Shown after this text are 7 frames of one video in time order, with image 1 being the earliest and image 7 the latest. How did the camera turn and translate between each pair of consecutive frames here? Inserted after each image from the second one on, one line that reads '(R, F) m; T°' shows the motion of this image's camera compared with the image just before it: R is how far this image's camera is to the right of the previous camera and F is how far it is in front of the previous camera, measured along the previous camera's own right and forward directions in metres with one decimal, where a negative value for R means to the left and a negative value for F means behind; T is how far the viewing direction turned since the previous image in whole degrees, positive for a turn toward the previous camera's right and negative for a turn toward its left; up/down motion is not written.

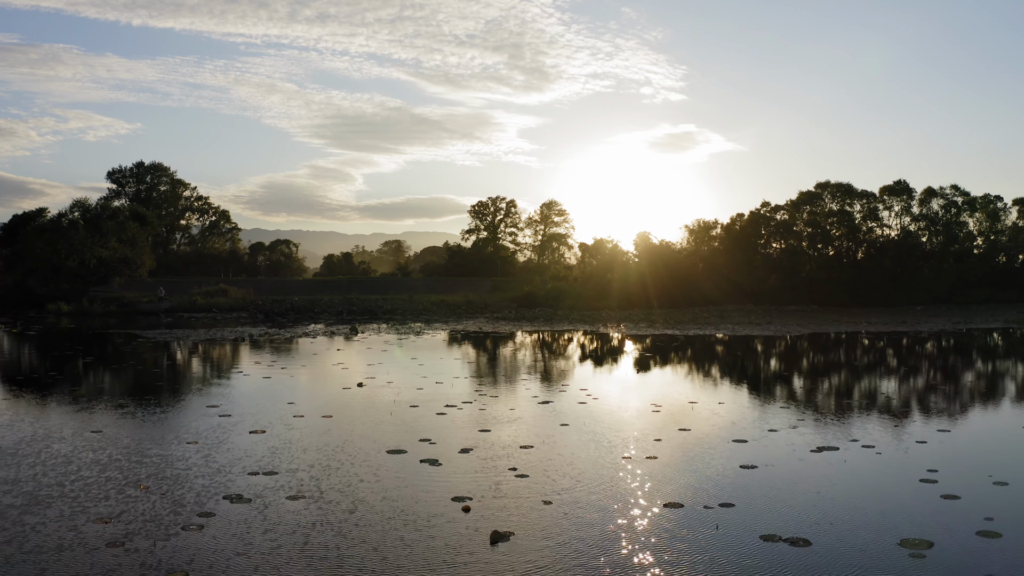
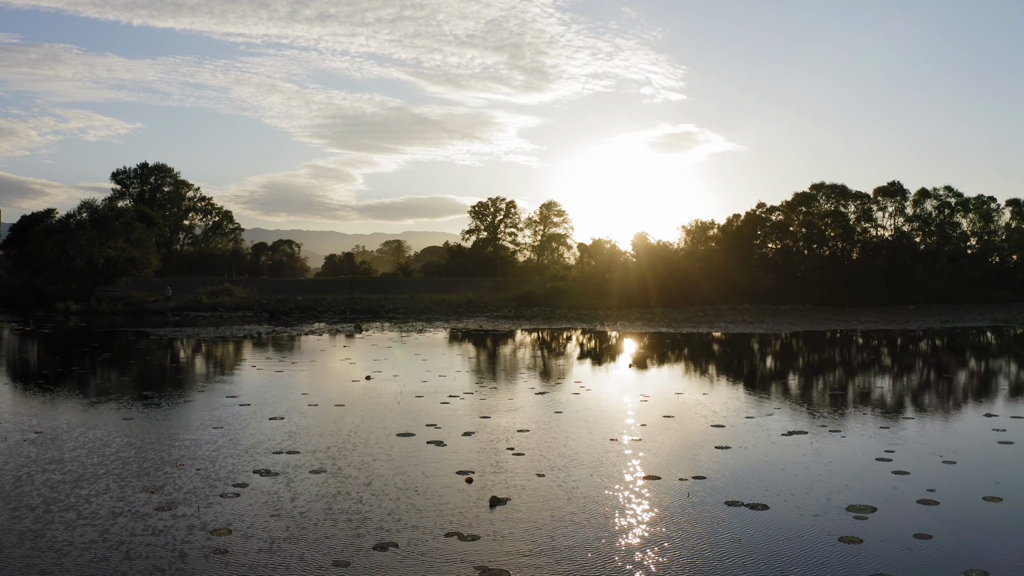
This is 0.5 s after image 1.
(0.0, -1.1) m; 0°
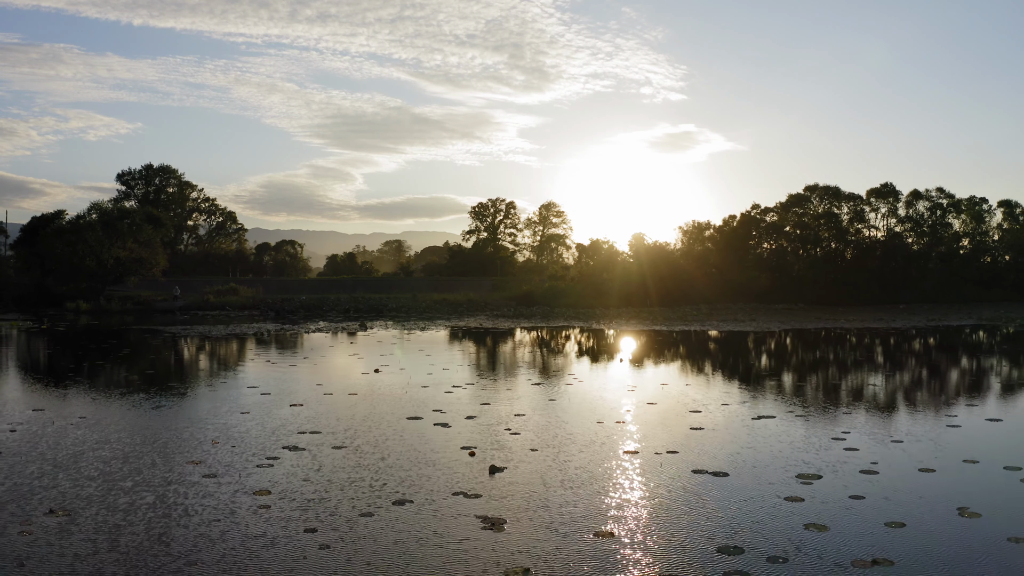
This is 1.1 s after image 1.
(0.0, -1.4) m; 0°
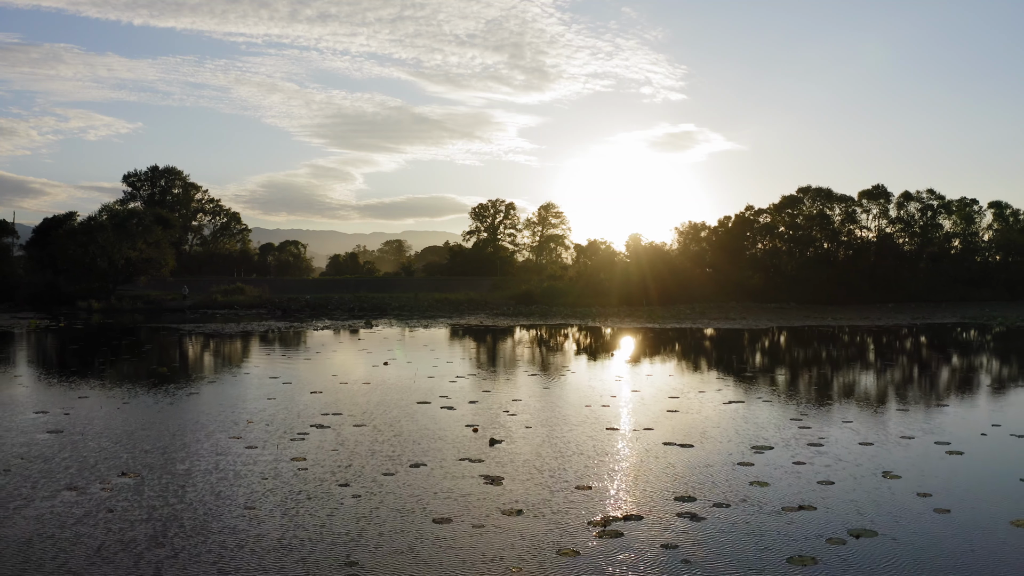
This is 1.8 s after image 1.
(0.0, -1.7) m; 0°
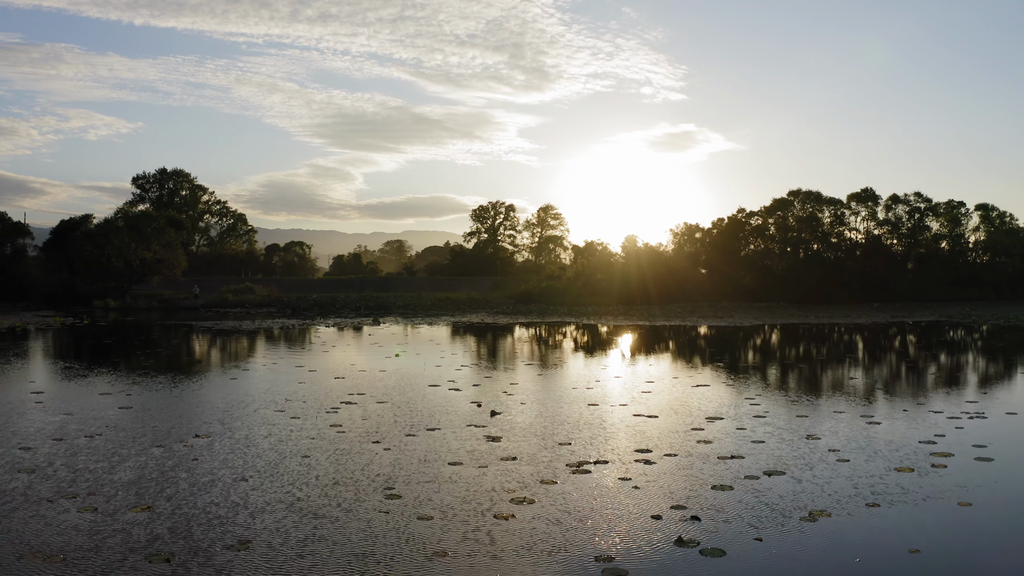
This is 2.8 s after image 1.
(+0.1, -2.4) m; 0°
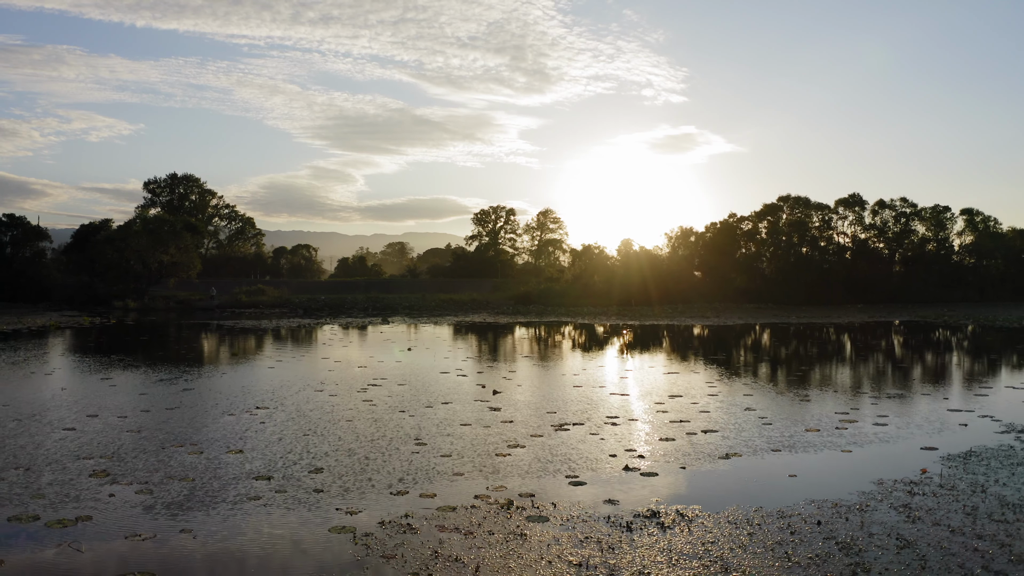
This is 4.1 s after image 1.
(+0.1, -3.1) m; 0°
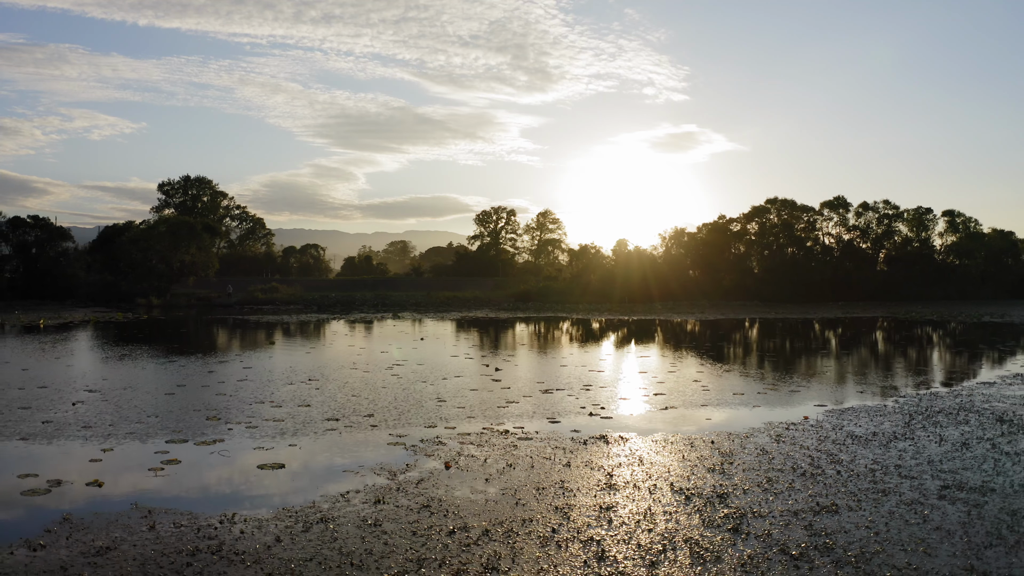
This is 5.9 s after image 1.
(+0.1, -4.2) m; 0°
